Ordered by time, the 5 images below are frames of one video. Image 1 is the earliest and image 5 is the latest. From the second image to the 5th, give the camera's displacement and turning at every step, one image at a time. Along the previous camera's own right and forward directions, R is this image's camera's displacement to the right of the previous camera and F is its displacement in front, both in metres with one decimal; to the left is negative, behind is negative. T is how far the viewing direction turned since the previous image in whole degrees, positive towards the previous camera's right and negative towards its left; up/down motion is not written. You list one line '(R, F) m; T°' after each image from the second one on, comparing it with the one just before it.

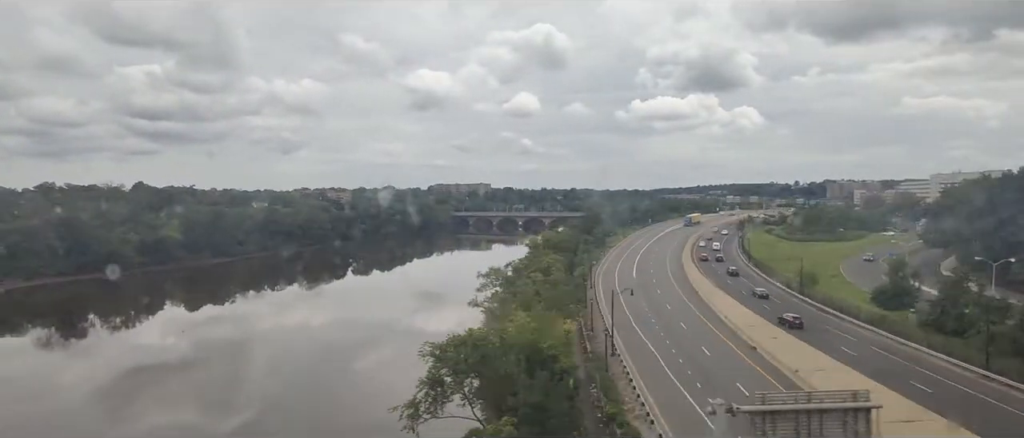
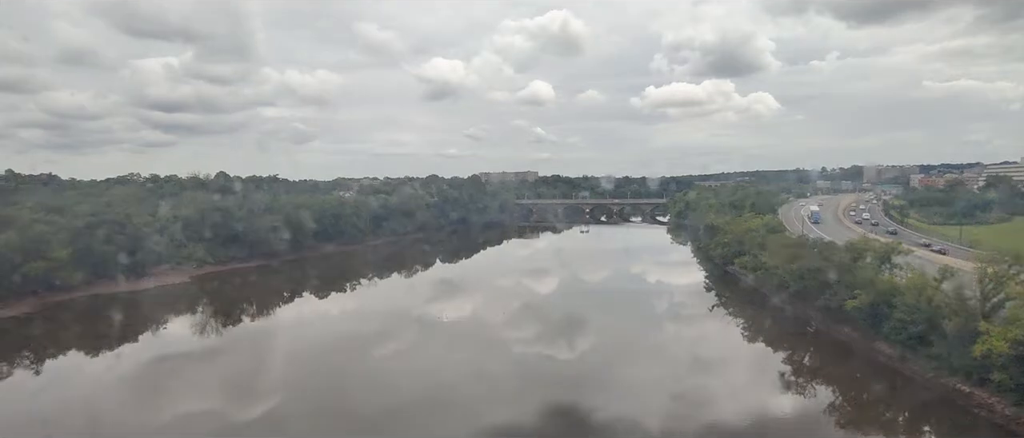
(-0.9, 0.0) m; -1°
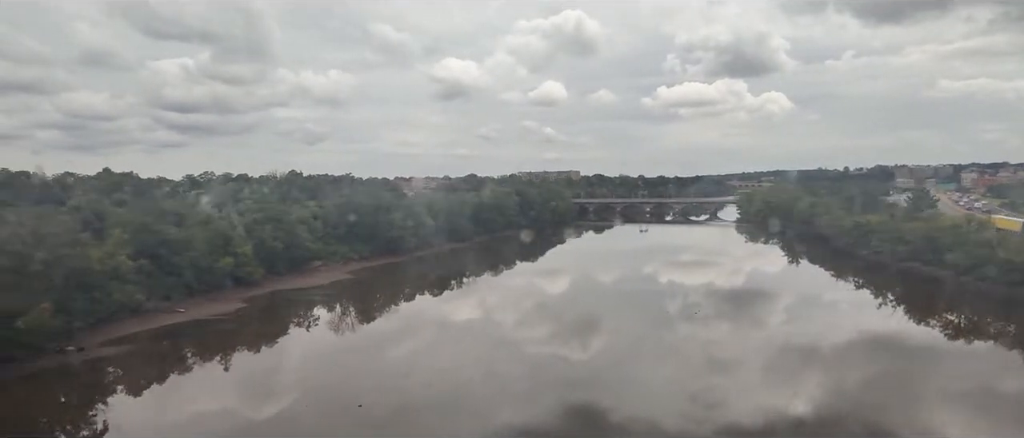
(-0.6, -0.1) m; -1°
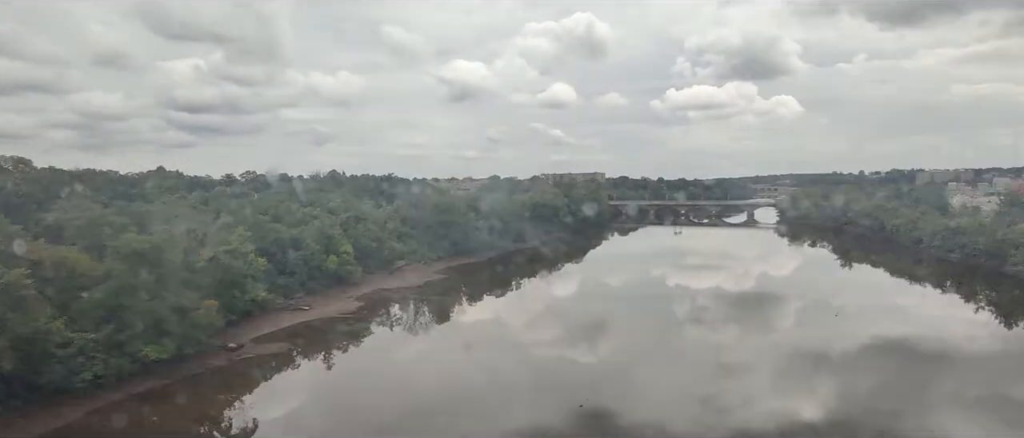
(-0.5, +0.1) m; -1°
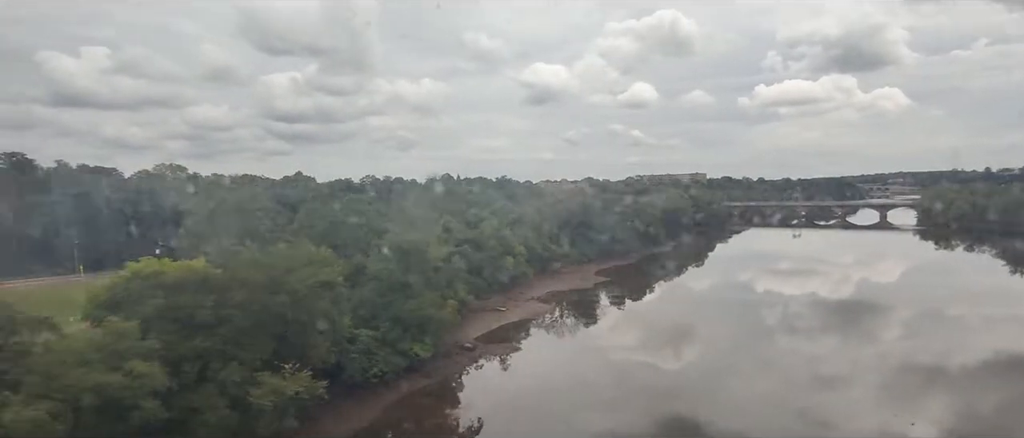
(-0.5, +2.9) m; -7°
